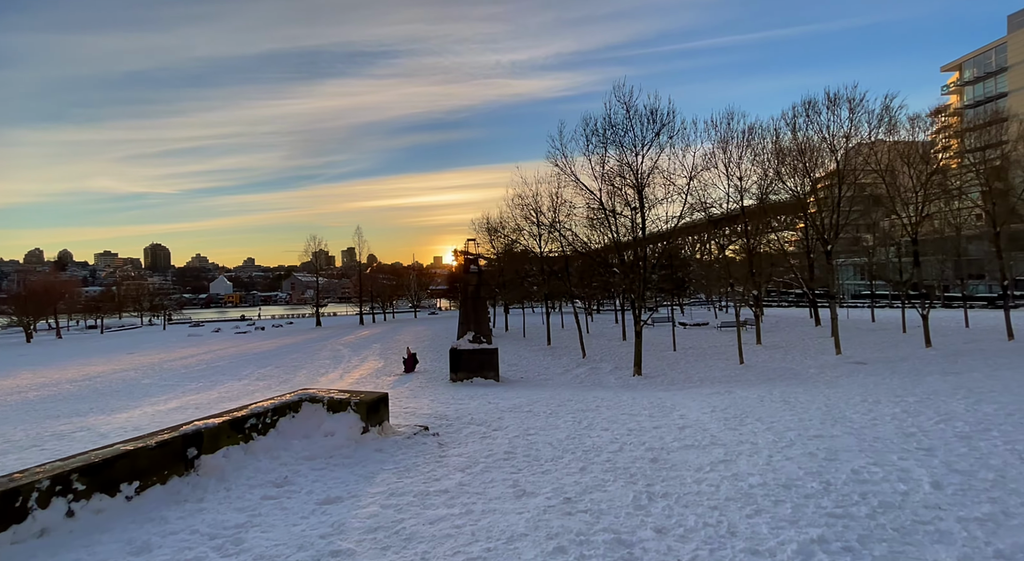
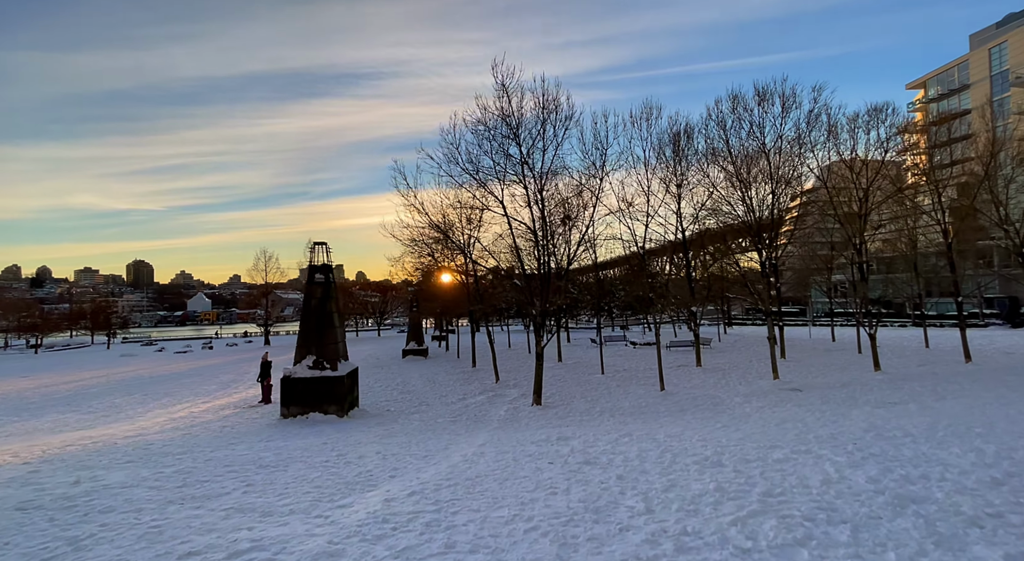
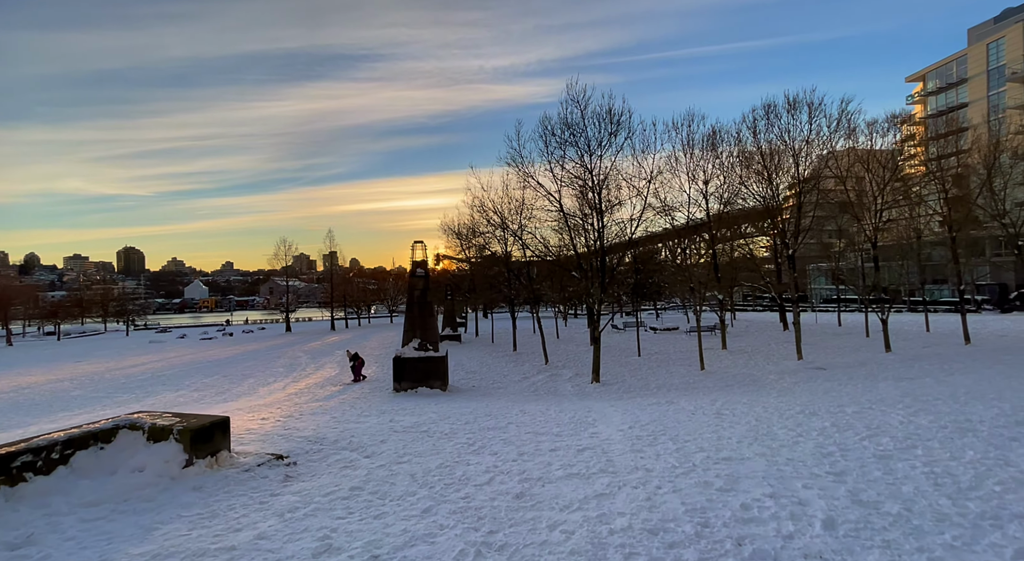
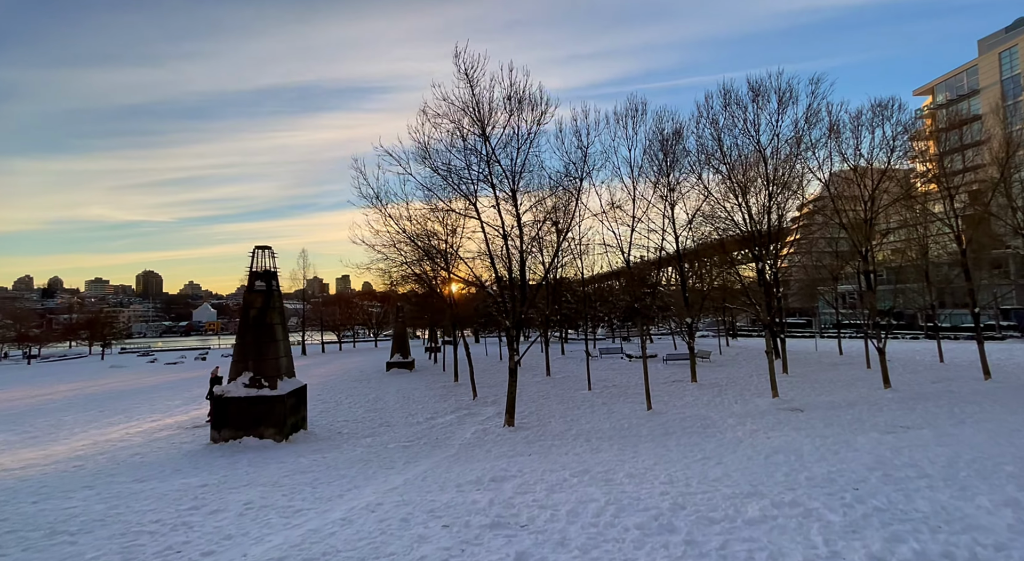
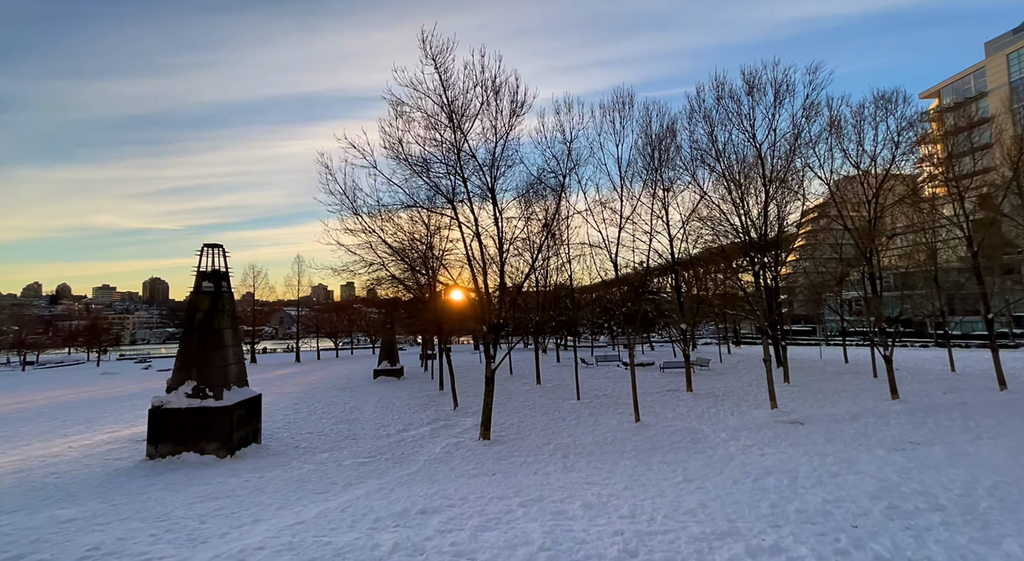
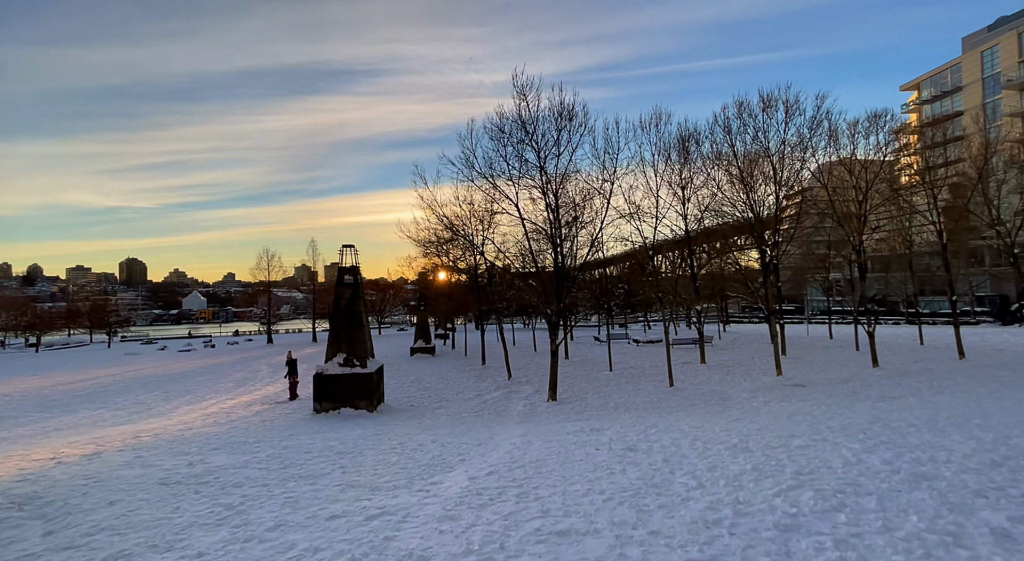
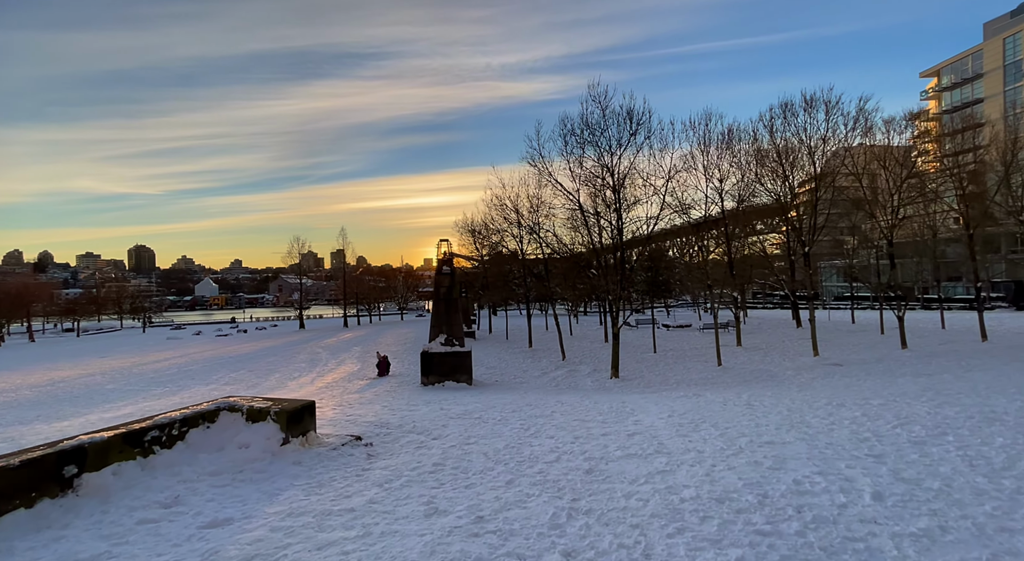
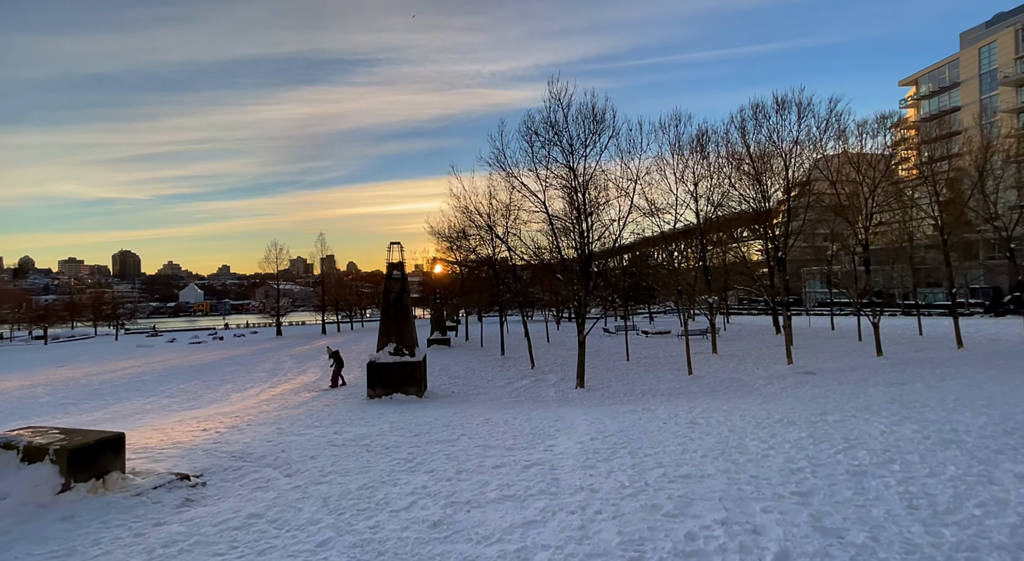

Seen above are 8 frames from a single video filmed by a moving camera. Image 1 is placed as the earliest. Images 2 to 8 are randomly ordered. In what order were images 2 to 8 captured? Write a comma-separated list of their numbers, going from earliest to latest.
7, 3, 8, 6, 2, 4, 5
